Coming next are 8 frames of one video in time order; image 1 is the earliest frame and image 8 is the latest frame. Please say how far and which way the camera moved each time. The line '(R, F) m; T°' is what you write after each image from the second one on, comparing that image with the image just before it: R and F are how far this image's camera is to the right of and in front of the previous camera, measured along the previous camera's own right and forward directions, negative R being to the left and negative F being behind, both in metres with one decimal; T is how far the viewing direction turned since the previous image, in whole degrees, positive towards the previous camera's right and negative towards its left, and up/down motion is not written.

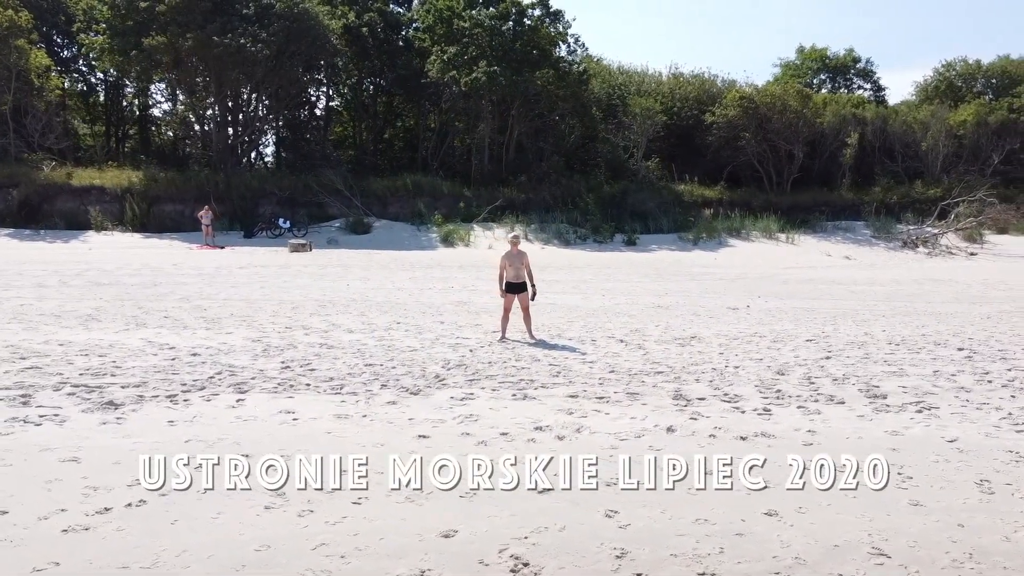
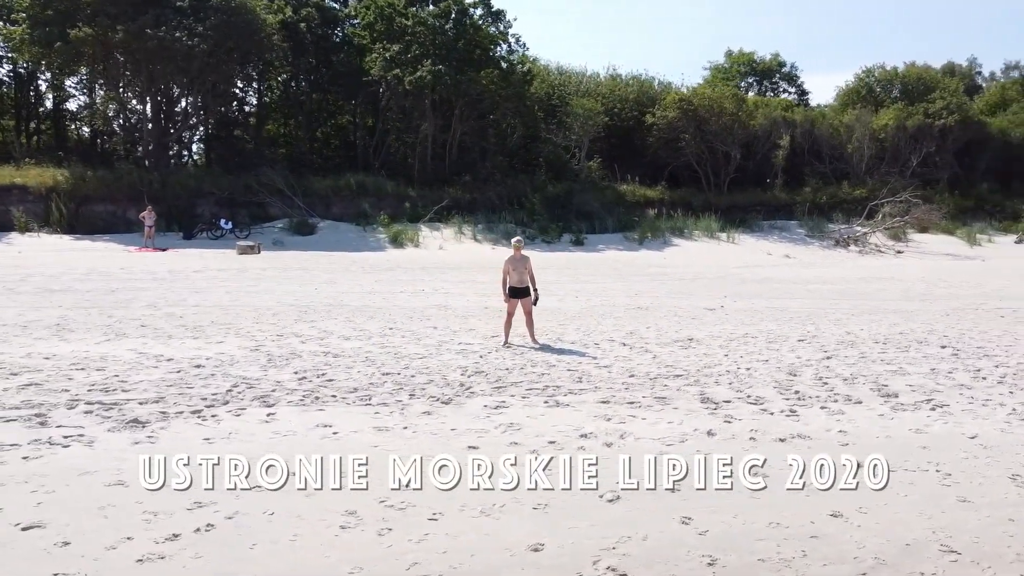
(-0.8, +0.1) m; +5°
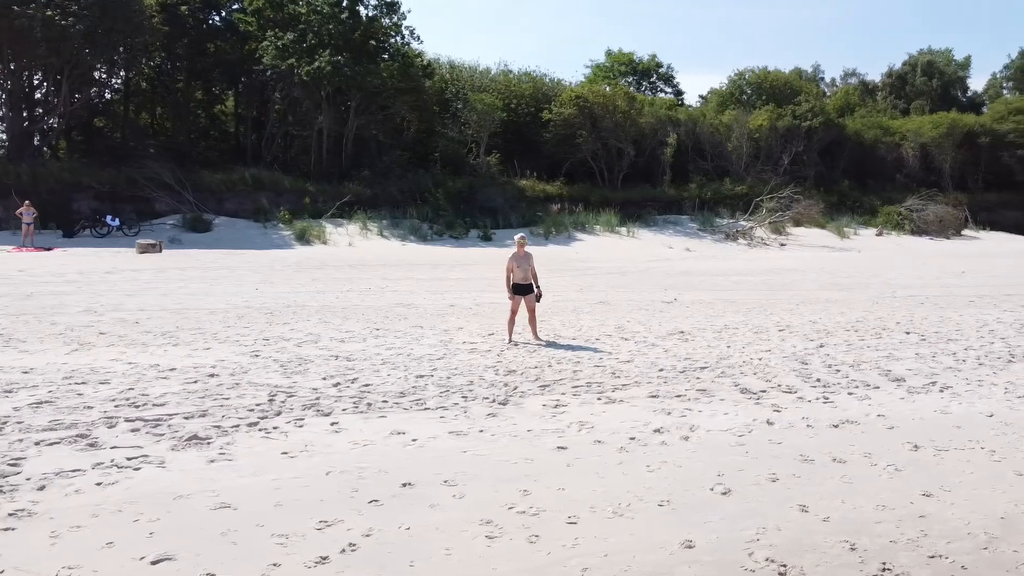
(-1.4, +0.2) m; +9°
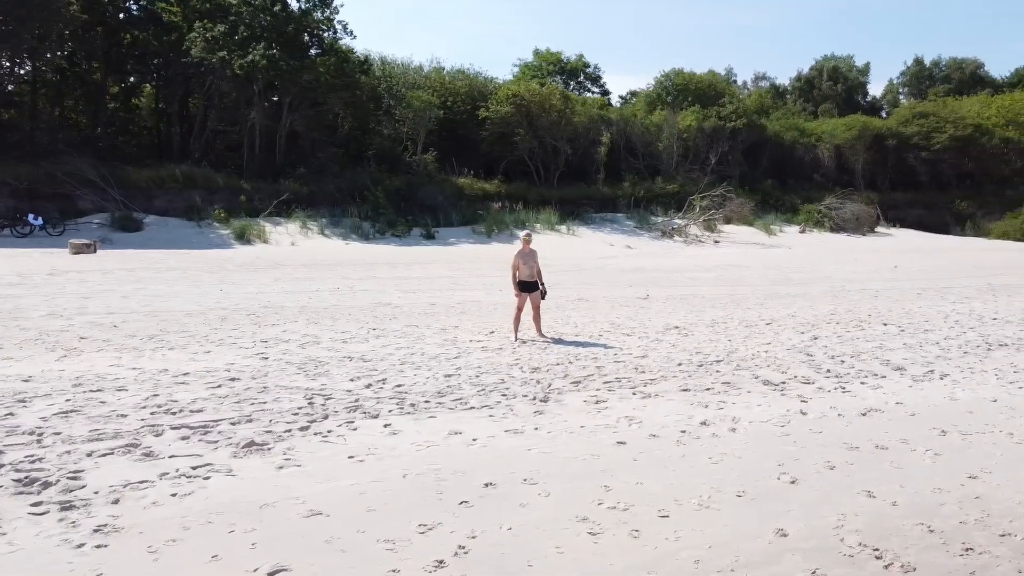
(-0.9, +0.1) m; +6°
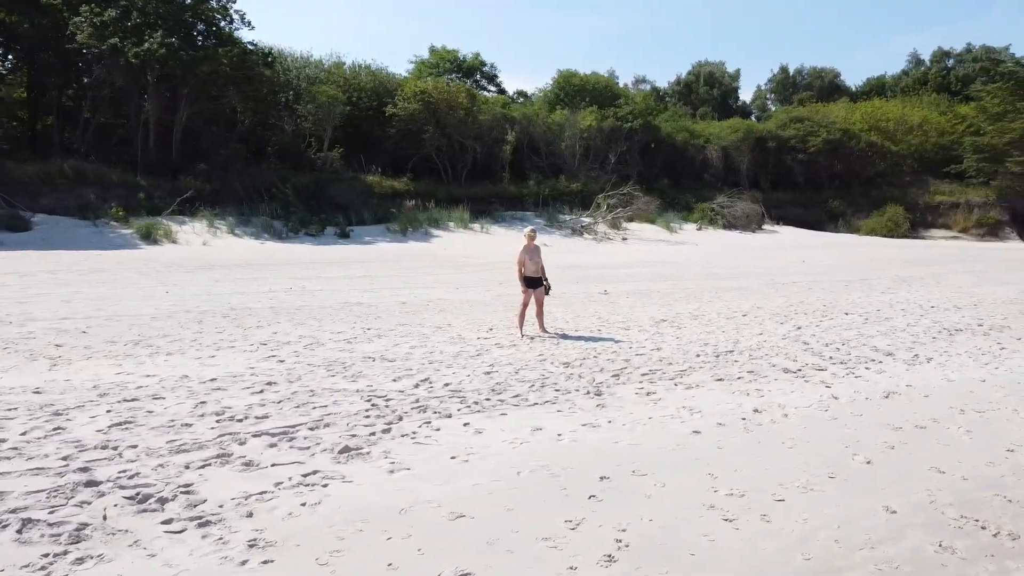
(-1.3, +0.1) m; +8°
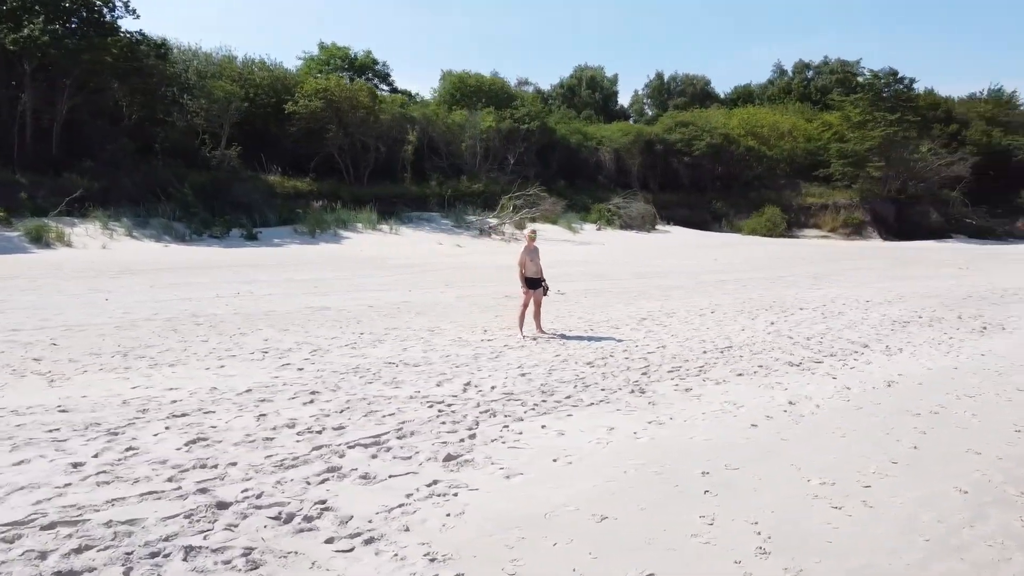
(-1.3, +0.1) m; +9°
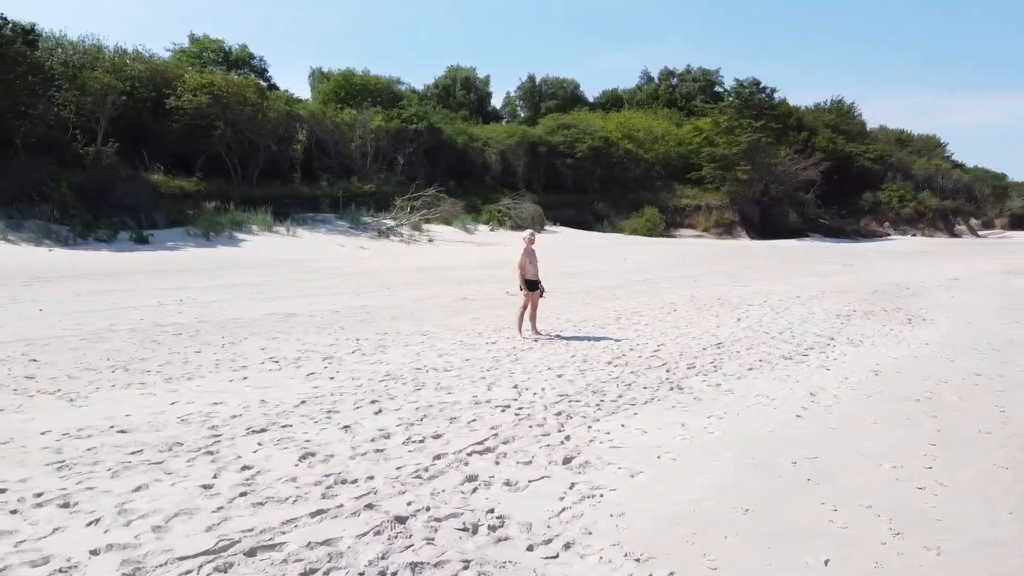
(-1.4, +0.1) m; +9°
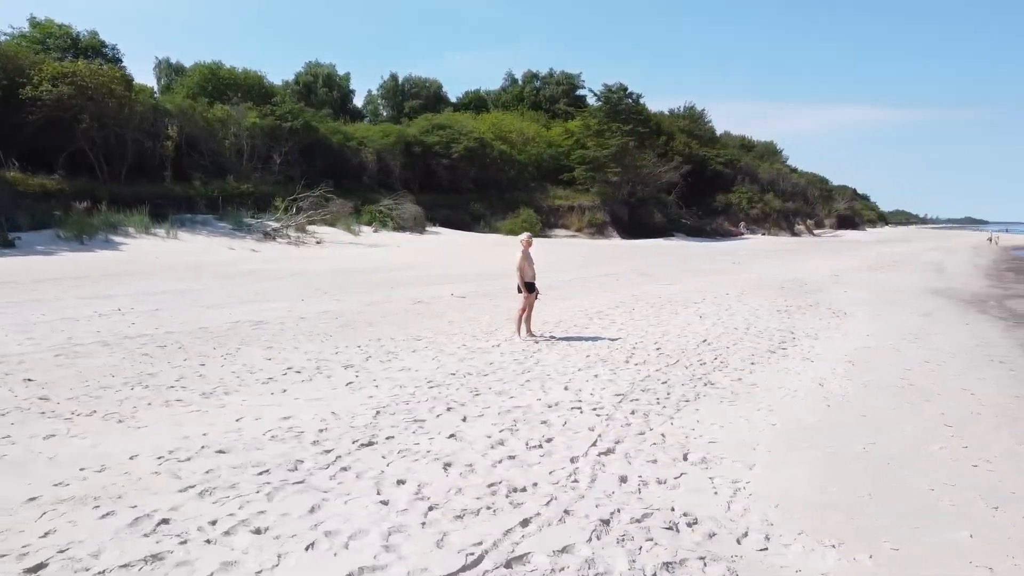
(-1.5, +0.1) m; +10°
